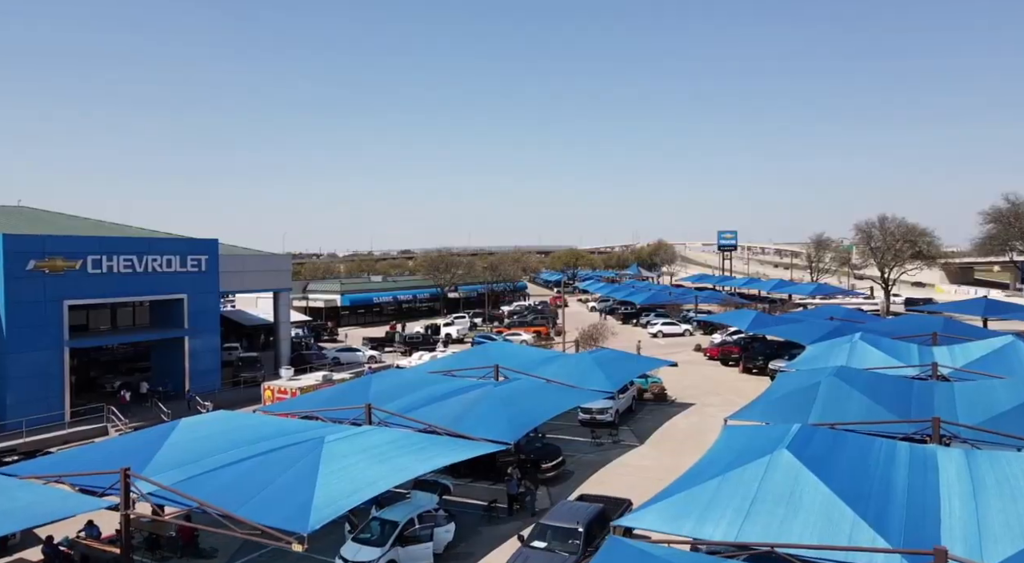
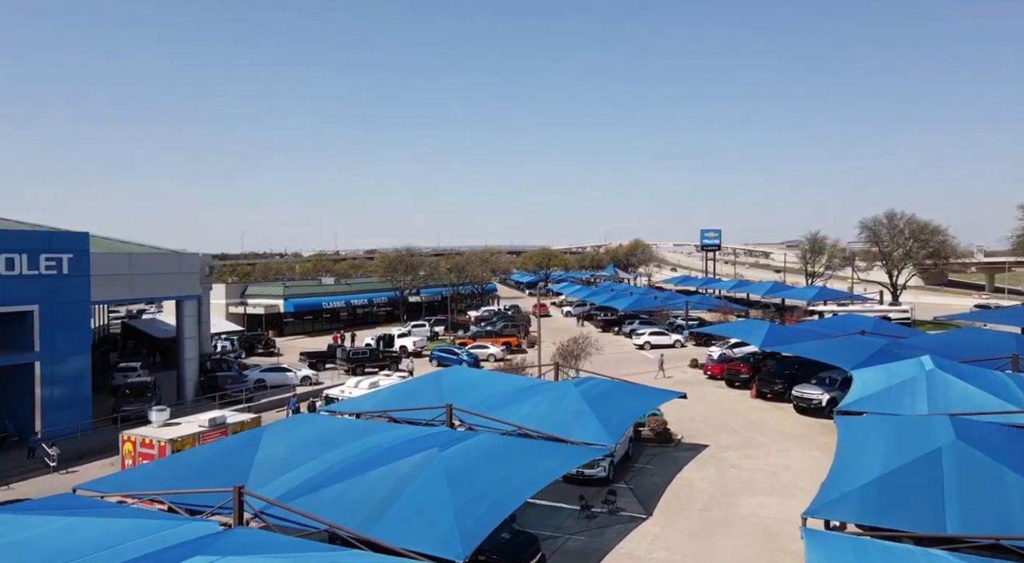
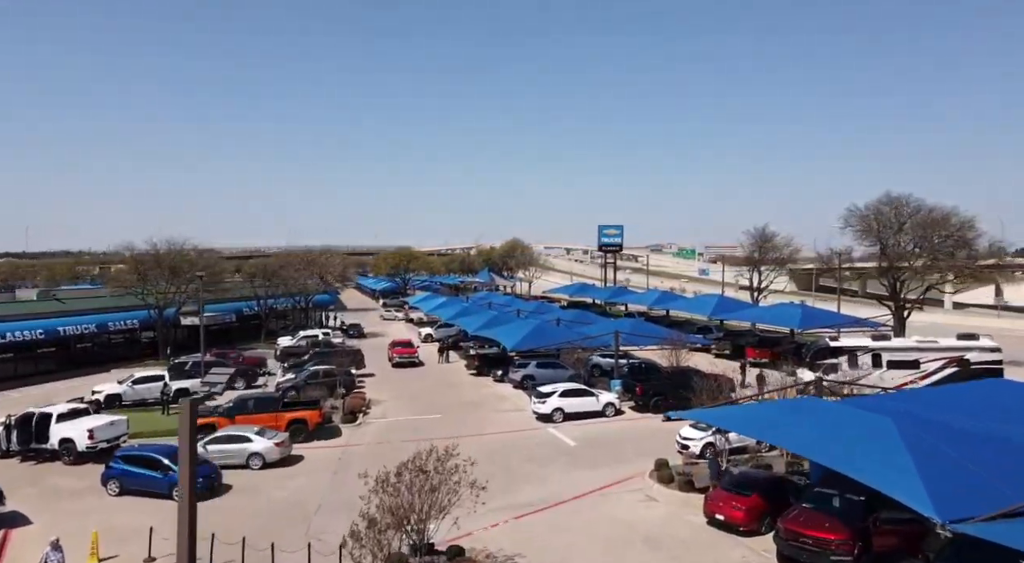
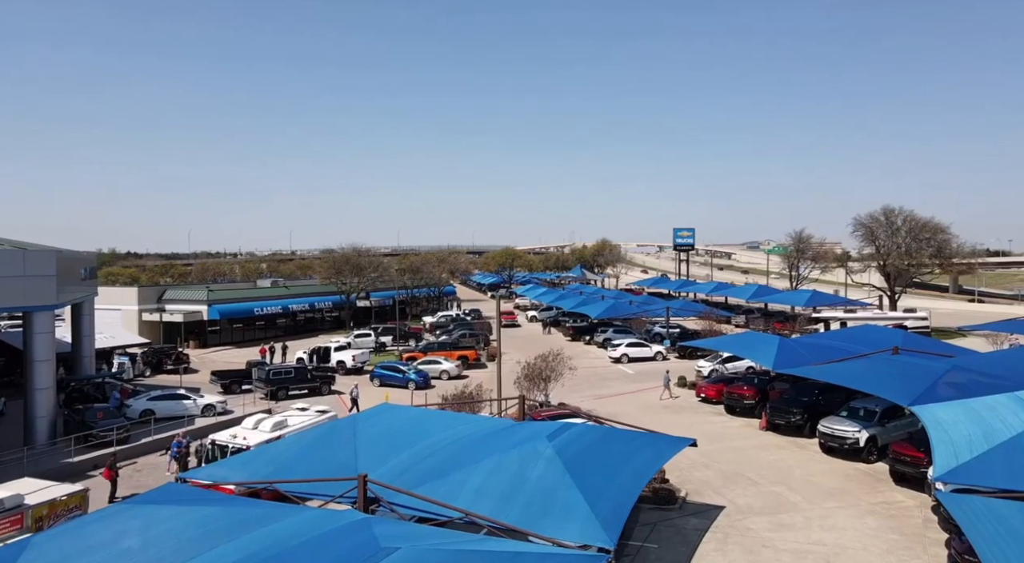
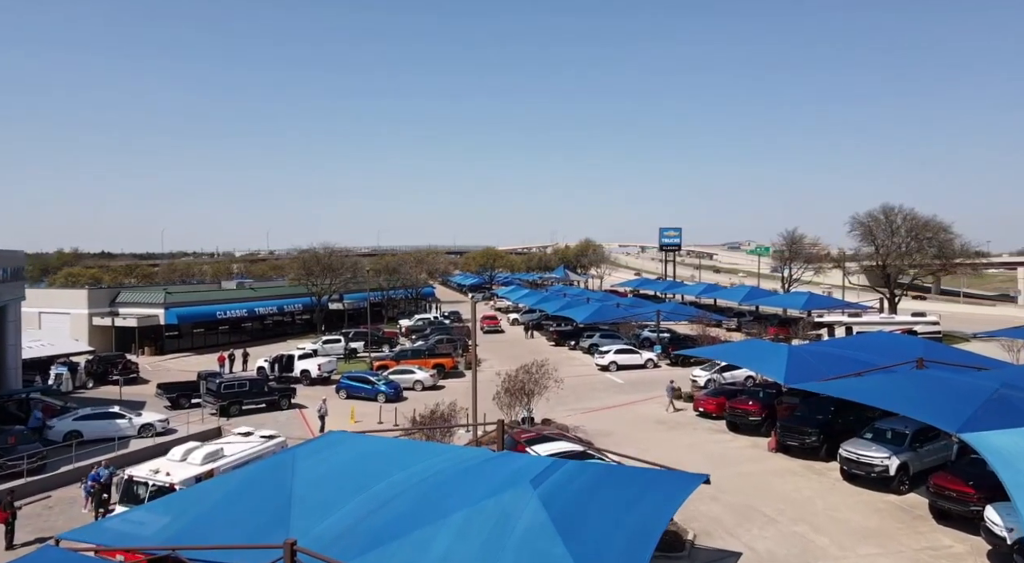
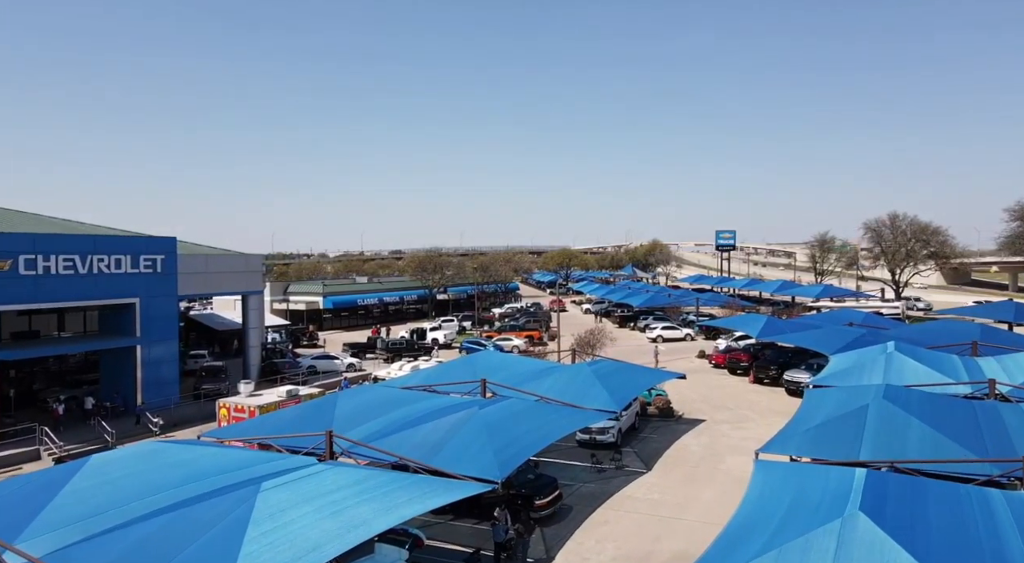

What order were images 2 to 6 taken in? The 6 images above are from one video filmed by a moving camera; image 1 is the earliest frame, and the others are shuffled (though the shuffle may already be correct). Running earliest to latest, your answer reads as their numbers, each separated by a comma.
6, 2, 4, 5, 3
